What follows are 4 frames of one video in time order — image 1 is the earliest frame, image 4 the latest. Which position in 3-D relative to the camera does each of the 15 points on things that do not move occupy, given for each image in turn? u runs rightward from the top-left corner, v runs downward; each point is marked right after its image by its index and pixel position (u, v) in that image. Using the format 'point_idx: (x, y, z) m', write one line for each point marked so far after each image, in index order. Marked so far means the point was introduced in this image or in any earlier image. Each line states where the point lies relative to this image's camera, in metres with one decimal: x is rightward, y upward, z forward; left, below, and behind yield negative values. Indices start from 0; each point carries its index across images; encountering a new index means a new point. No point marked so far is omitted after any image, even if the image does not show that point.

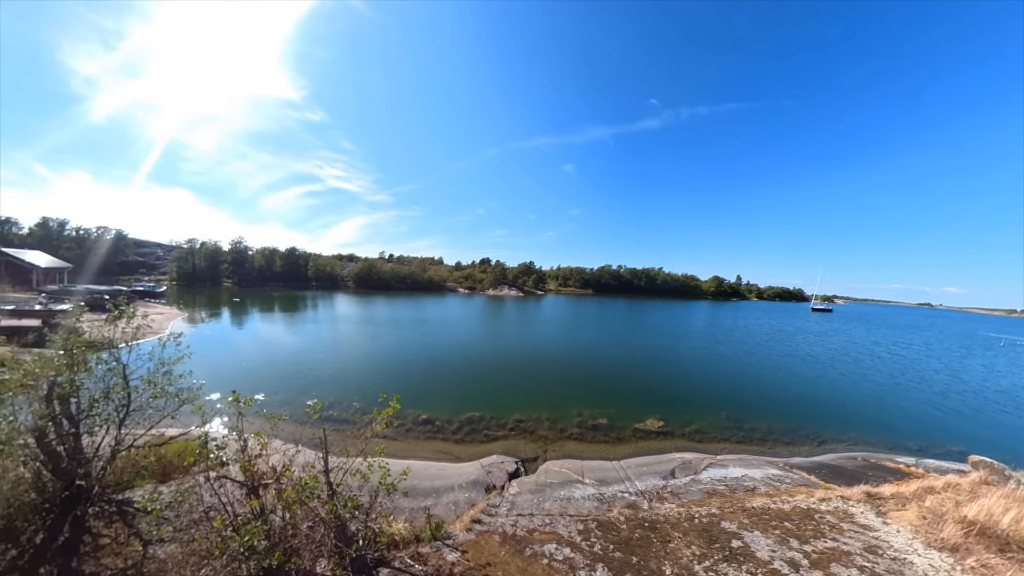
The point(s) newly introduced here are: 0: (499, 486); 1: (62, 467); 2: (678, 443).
0: (-0.3, -5.2, +8.9) m
1: (-10.9, -4.5, +8.0) m
2: (+6.9, -6.3, +13.6) m
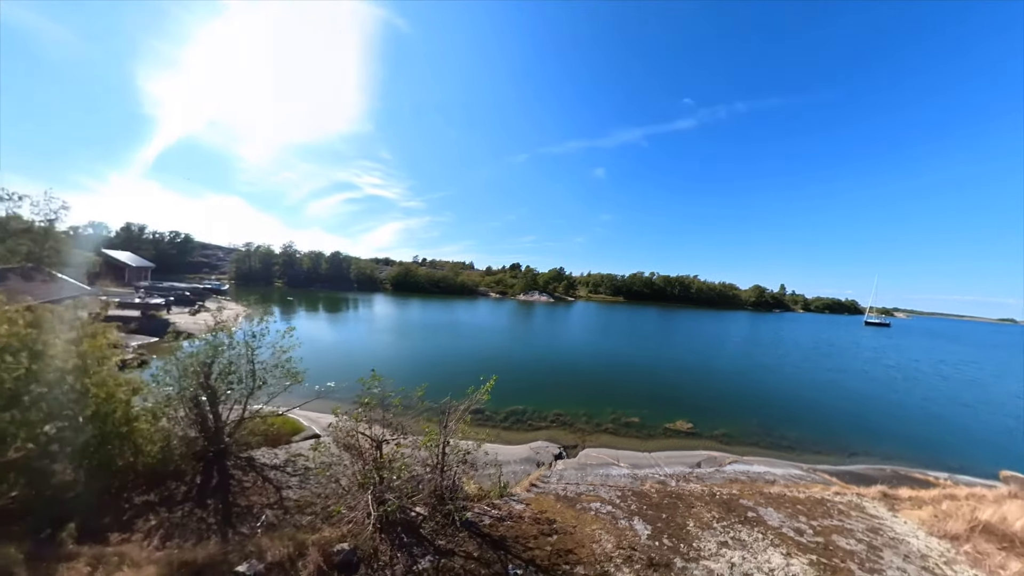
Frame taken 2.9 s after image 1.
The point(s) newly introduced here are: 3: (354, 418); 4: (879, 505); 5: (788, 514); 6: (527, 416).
0: (+1.2, -5.5, +10.6) m
1: (-9.5, -4.6, +10.6) m
2: (+8.7, -6.9, +14.7) m
3: (-3.2, -2.7, +6.9) m
4: (+10.1, -6.0, +9.3) m
5: (+6.4, -5.2, +7.8) m
6: (+0.7, -5.9, +15.3) m
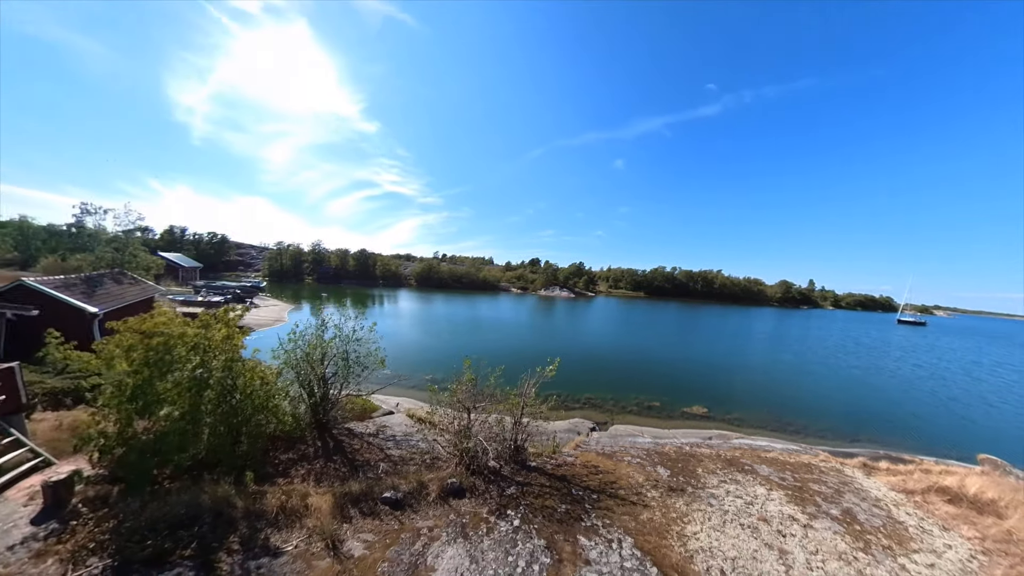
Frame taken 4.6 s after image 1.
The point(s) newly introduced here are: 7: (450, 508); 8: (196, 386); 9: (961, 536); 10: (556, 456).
0: (+2.9, -5.7, +13.2) m
1: (-7.8, -4.8, +13.6) m
2: (+10.6, -7.0, +16.9) m
3: (-1.6, -3.0, +9.7) m
4: (+11.8, -6.2, +11.4) m
5: (+8.0, -5.5, +10.1) m
6: (+2.7, -6.0, +17.9) m
7: (-1.4, -5.3, +7.9) m
8: (-9.6, -2.9, +10.1) m
9: (+10.1, -5.5, +7.5) m
10: (+1.4, -5.2, +10.4) m
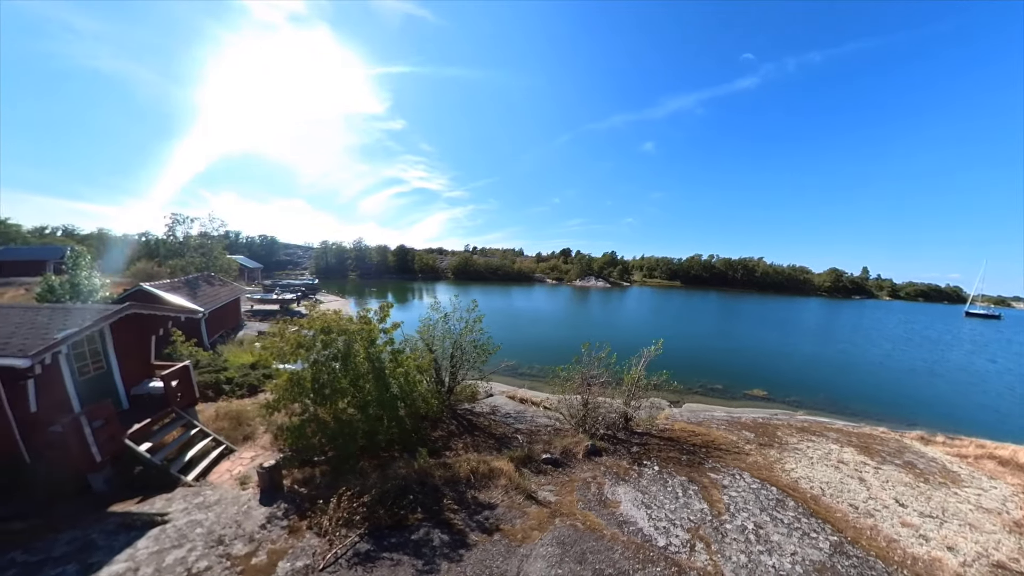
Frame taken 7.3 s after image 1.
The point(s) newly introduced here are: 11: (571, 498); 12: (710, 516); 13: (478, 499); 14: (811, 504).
0: (+7.2, -5.7, +15.6) m
1: (-3.4, -5.0, +16.8) m
2: (+15.2, -6.7, +18.9) m
3: (+2.4, -3.2, +12.4) m
4: (+16.0, -6.0, +13.3) m
5: (+12.1, -5.4, +12.2) m
6: (+7.4, -5.8, +20.4) m
7: (+2.5, -5.5, +10.7) m
8: (-5.5, -3.2, +13.3) m
9: (+14.0, -5.5, +9.5) m
10: (+5.5, -5.3, +12.9) m
11: (+1.4, -5.5, +9.1) m
12: (+4.3, -5.2, +7.6) m
13: (-1.1, -5.7, +9.6) m
14: (+6.8, -5.0, +7.7) m
